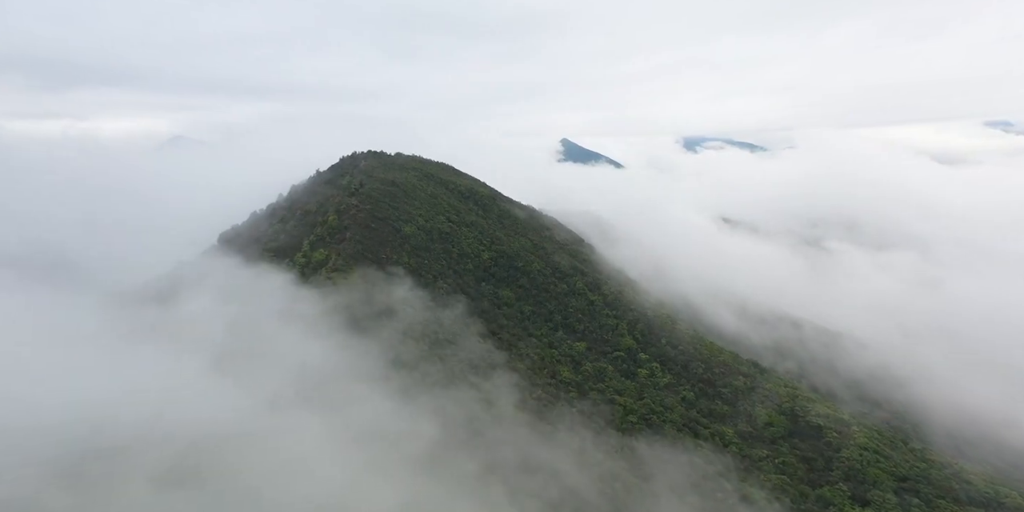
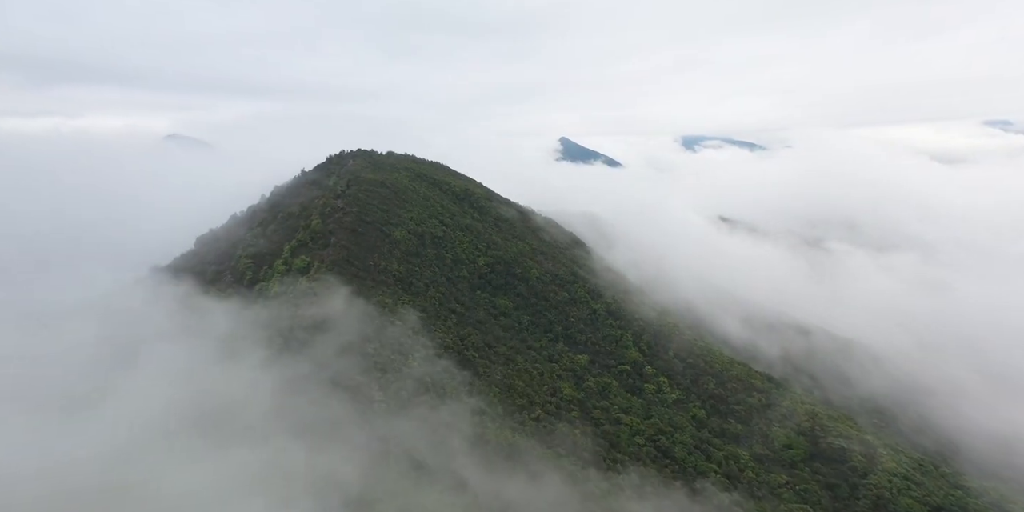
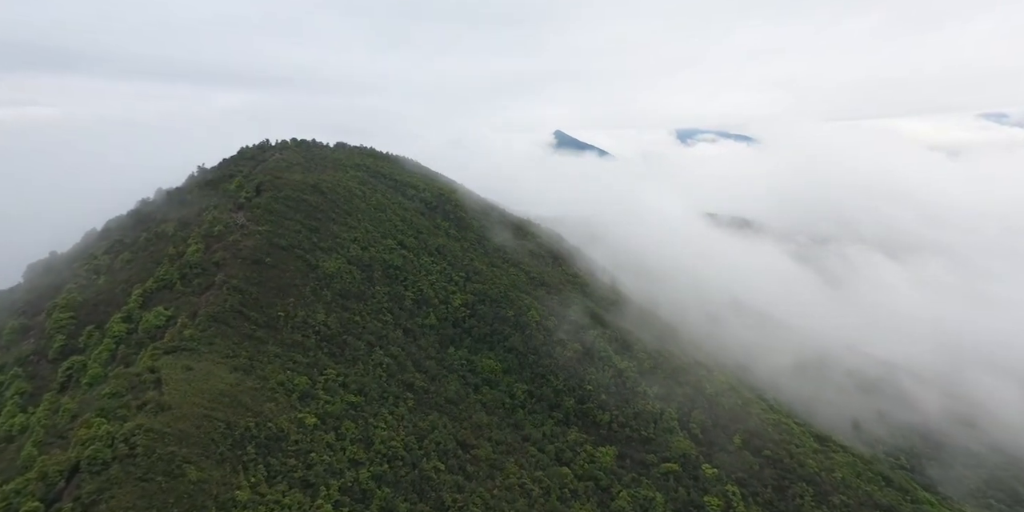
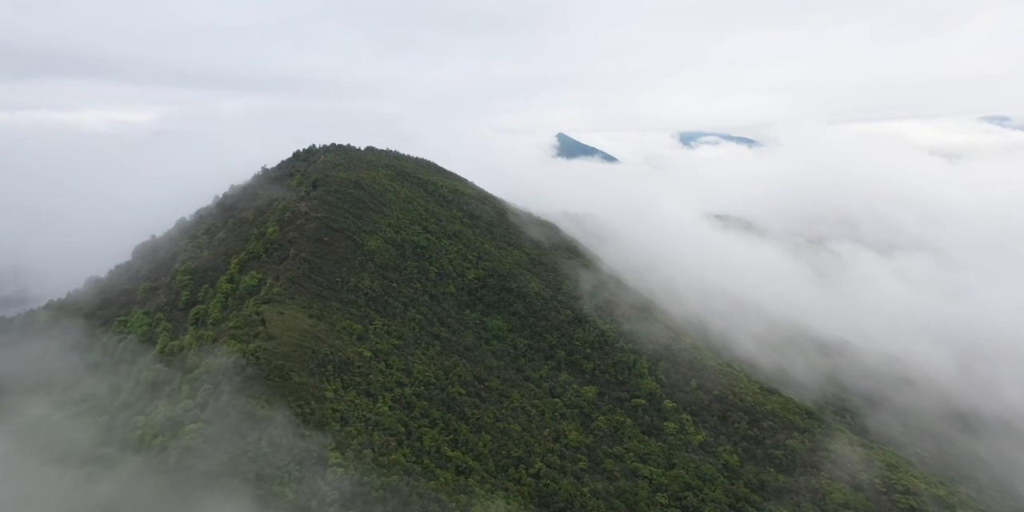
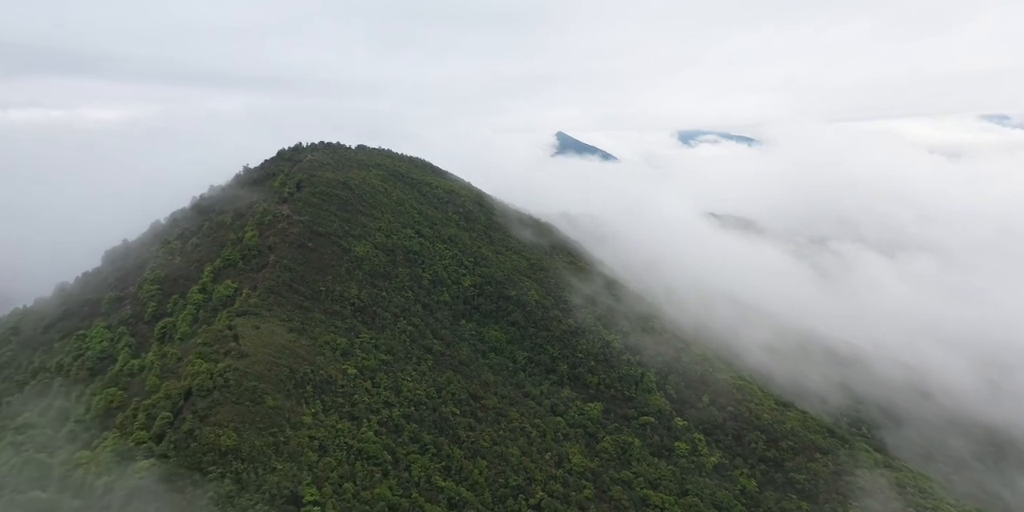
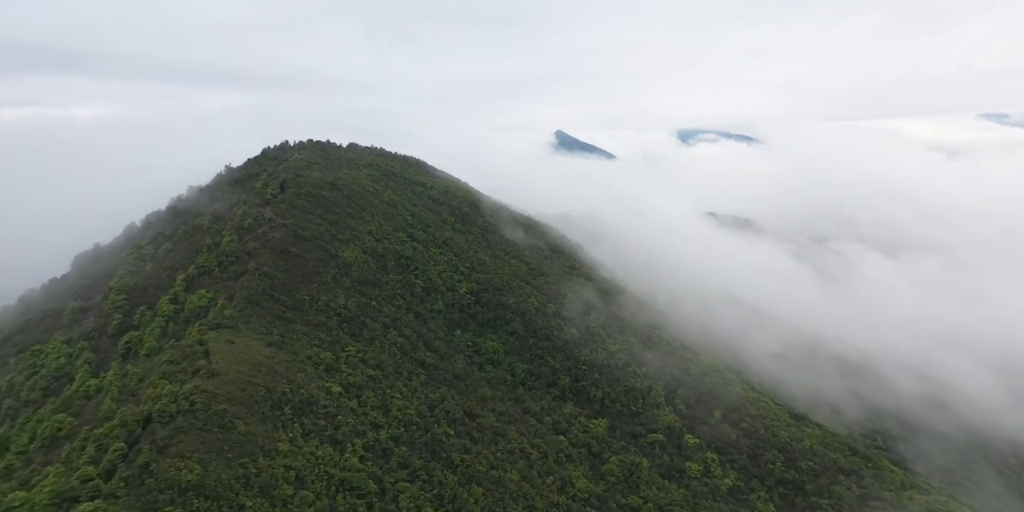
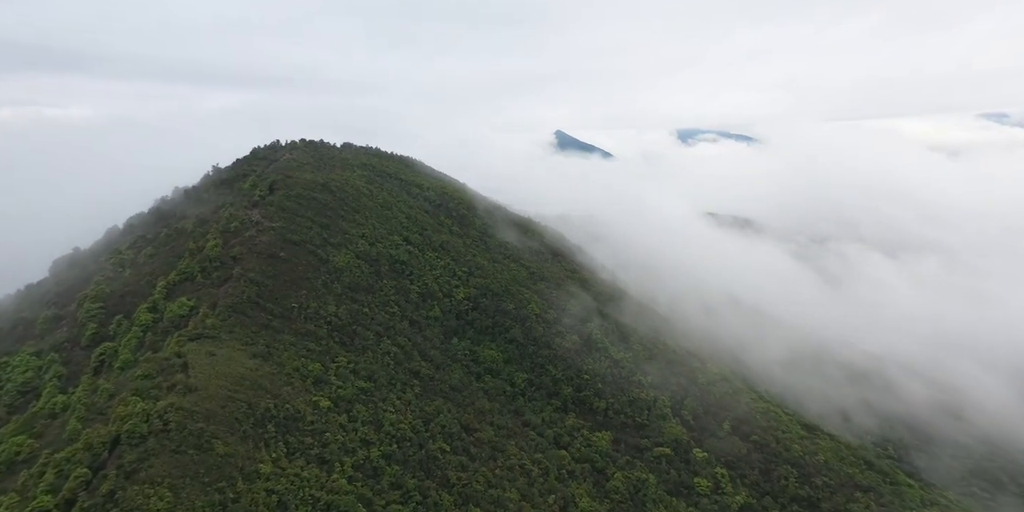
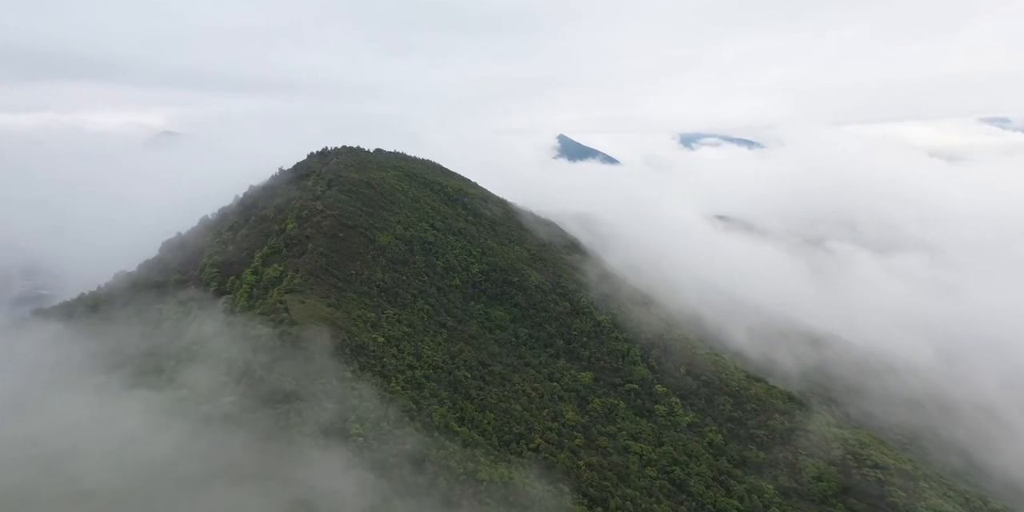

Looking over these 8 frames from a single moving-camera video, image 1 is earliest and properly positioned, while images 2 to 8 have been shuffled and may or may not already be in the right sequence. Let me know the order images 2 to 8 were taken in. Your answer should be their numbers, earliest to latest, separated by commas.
2, 8, 4, 5, 6, 7, 3
